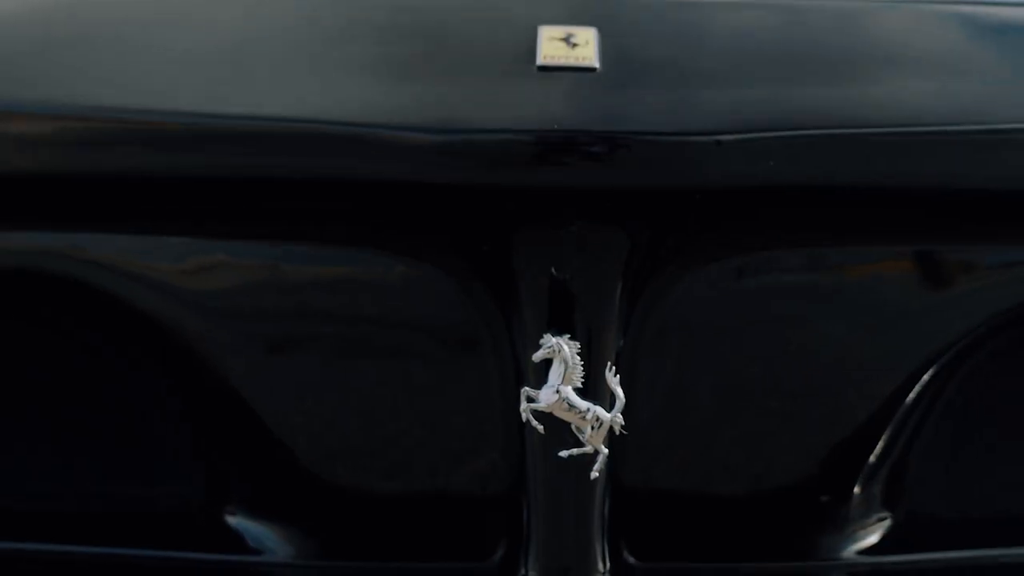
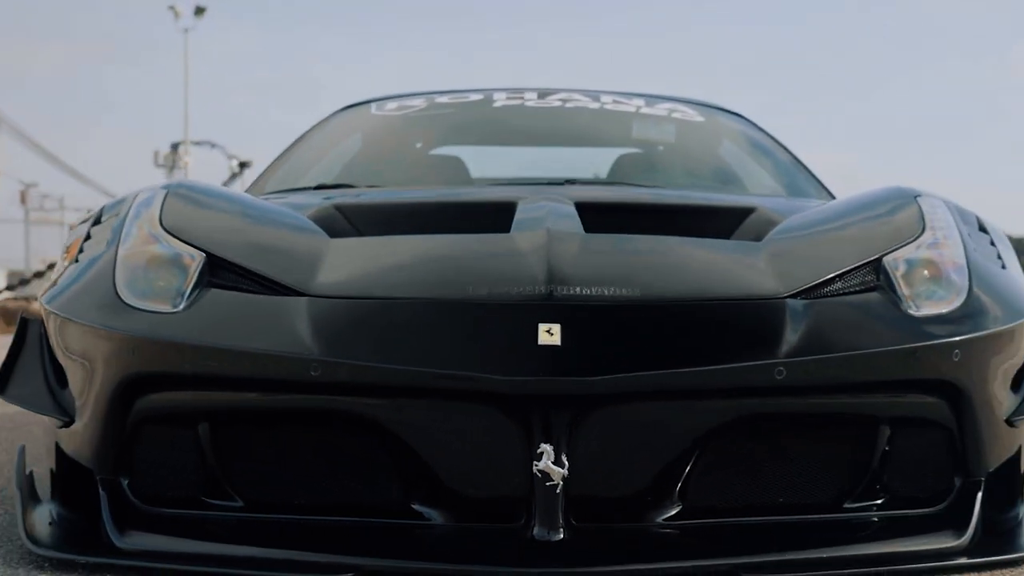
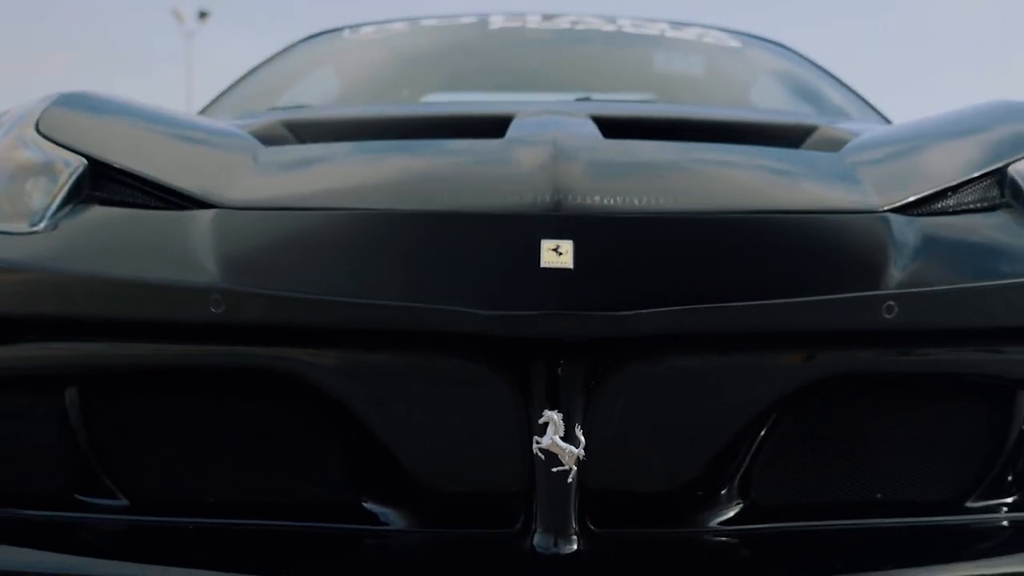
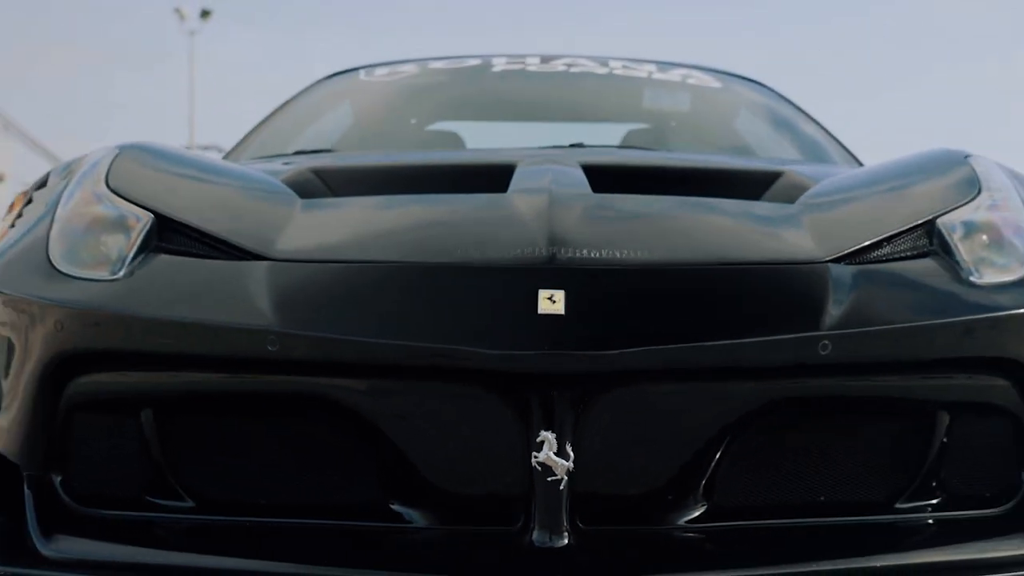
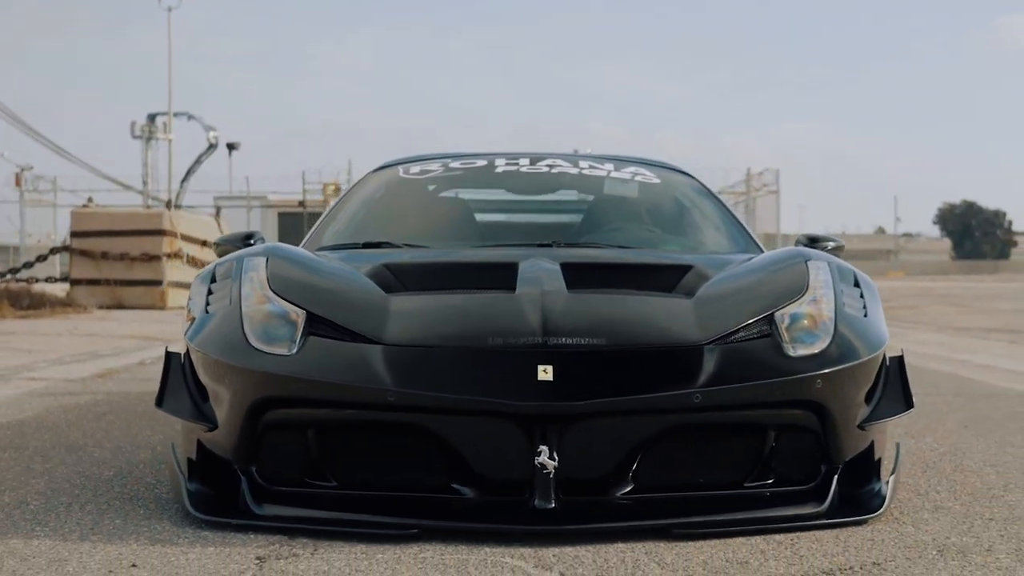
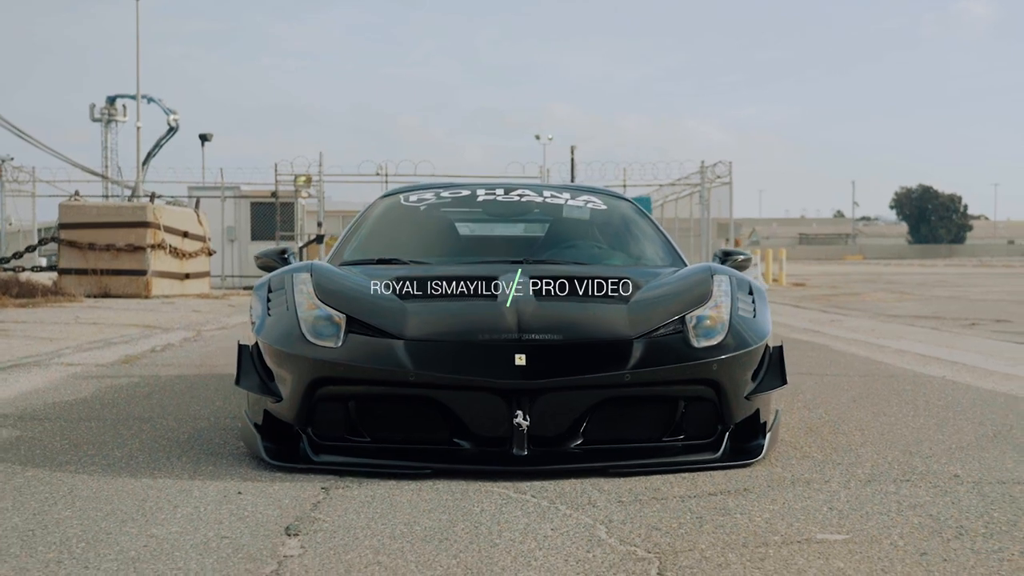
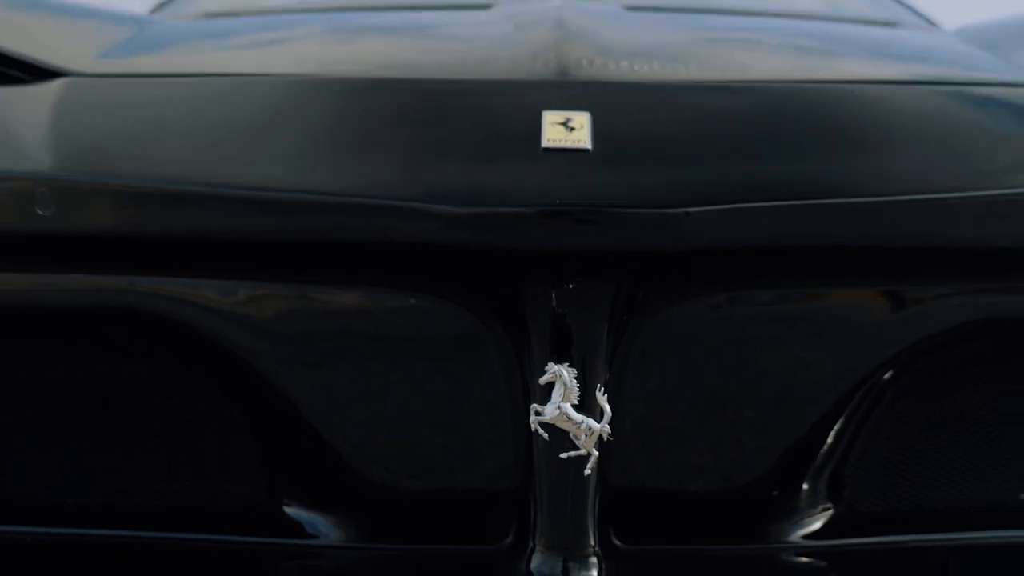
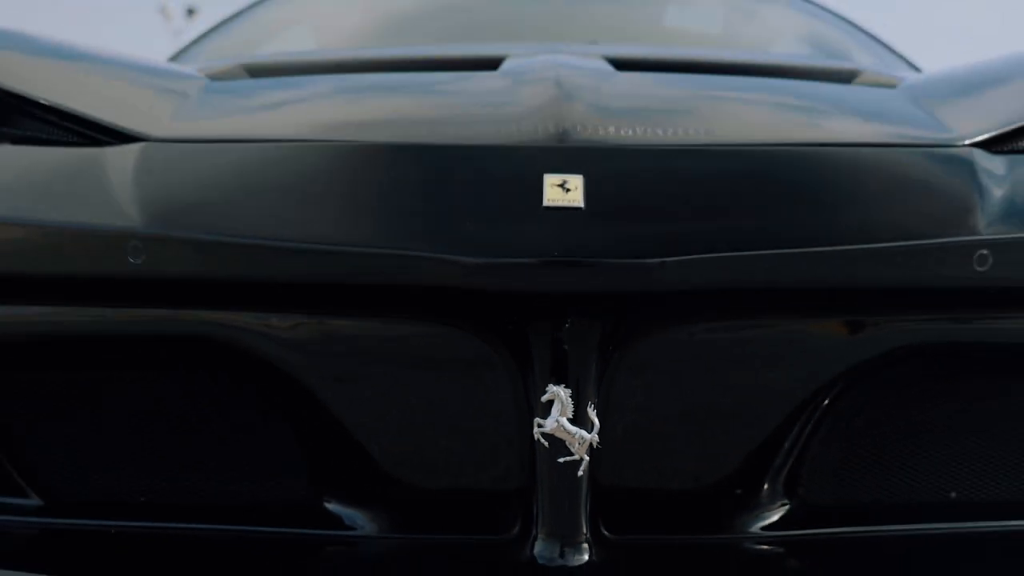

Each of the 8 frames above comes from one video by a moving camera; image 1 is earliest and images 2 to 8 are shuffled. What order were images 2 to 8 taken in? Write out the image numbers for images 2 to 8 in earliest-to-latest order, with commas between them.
7, 8, 3, 4, 2, 5, 6
